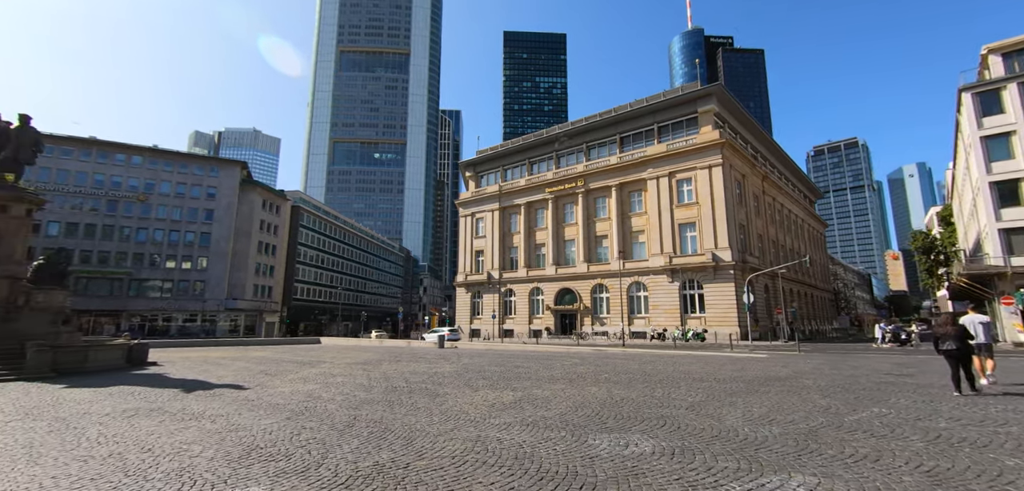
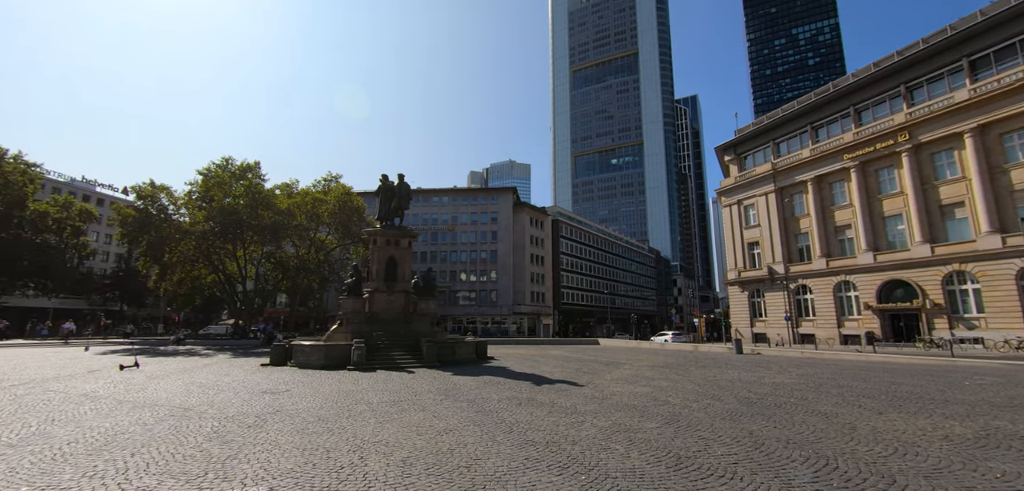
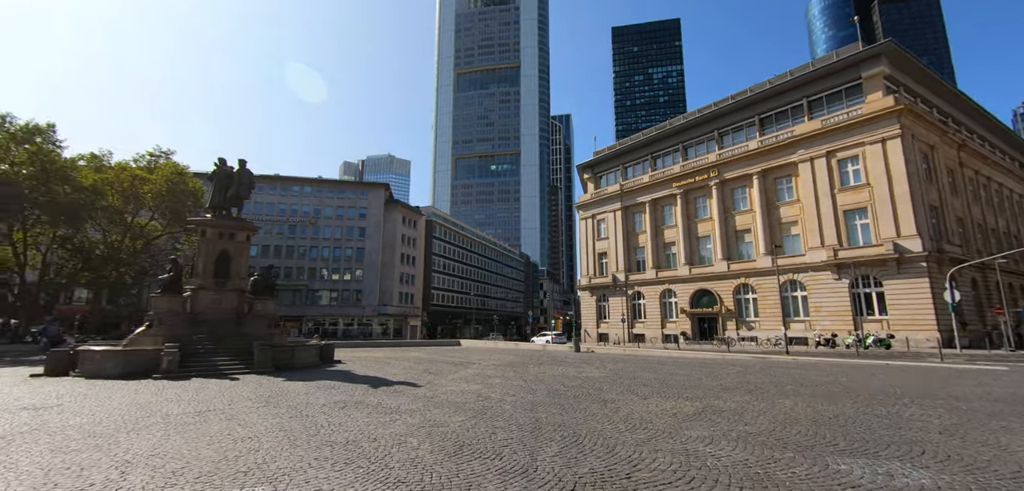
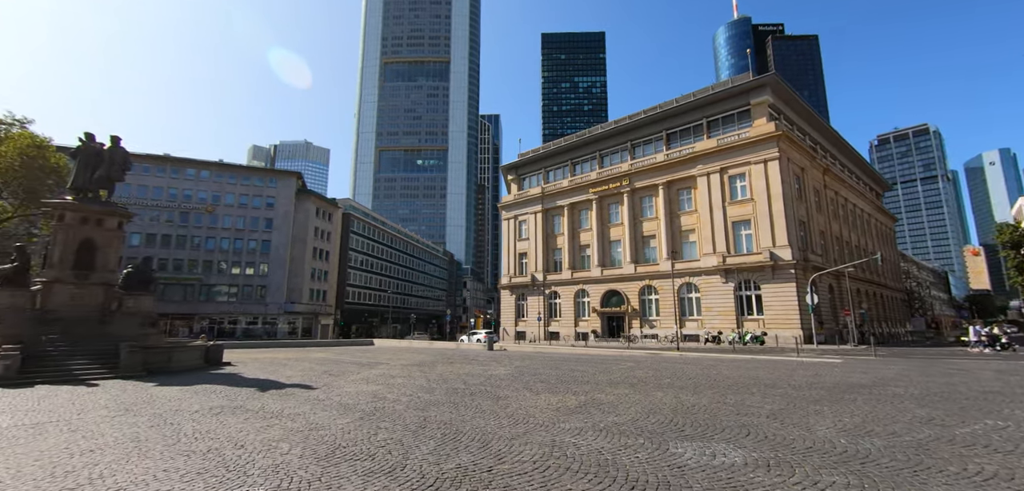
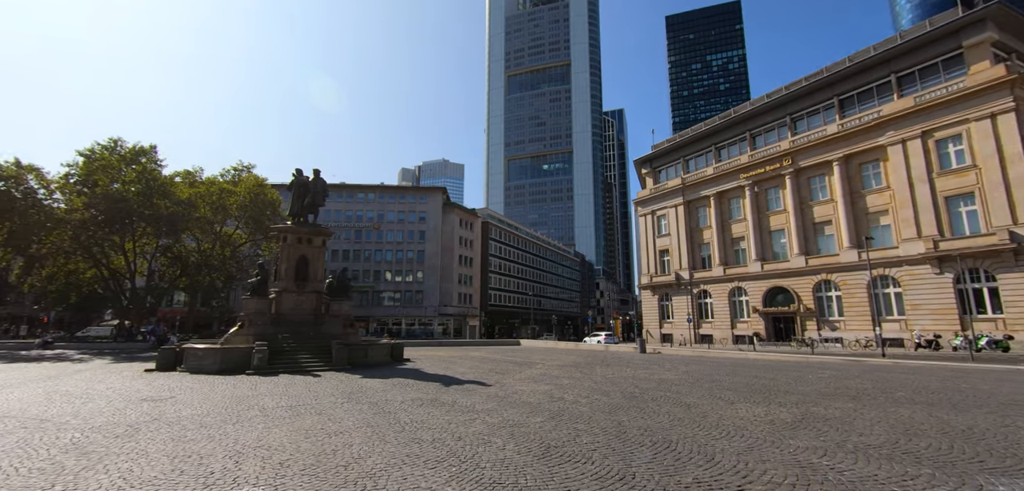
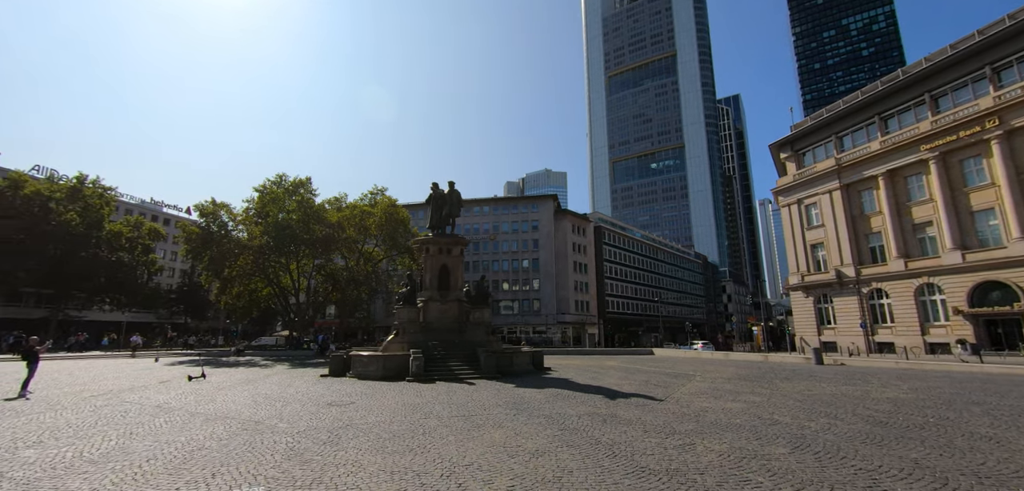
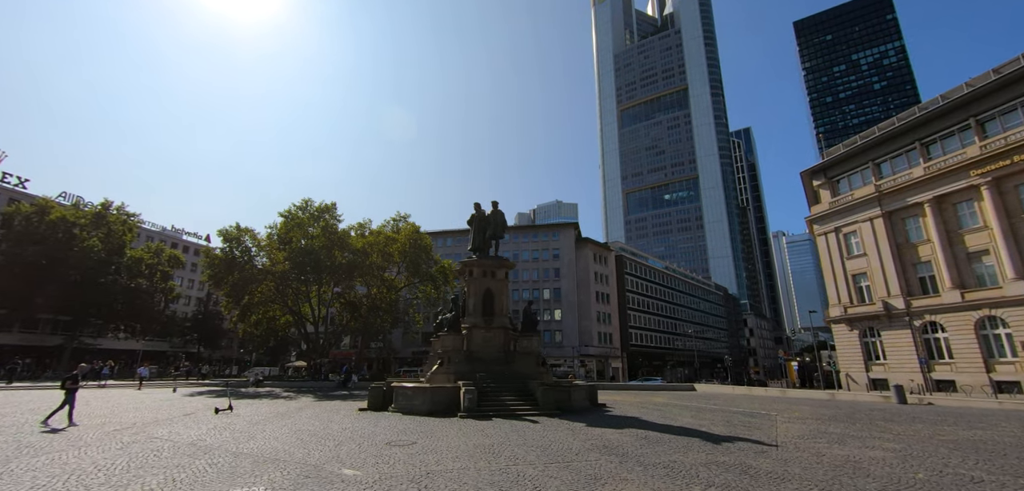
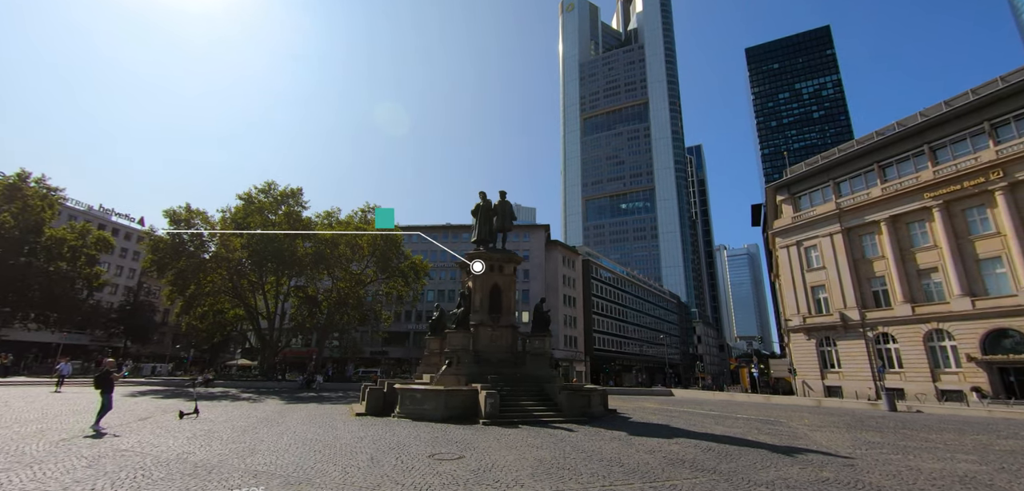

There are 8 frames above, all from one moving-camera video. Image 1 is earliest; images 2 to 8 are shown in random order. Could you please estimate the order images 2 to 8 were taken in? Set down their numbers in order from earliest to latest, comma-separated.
4, 3, 5, 2, 6, 7, 8
